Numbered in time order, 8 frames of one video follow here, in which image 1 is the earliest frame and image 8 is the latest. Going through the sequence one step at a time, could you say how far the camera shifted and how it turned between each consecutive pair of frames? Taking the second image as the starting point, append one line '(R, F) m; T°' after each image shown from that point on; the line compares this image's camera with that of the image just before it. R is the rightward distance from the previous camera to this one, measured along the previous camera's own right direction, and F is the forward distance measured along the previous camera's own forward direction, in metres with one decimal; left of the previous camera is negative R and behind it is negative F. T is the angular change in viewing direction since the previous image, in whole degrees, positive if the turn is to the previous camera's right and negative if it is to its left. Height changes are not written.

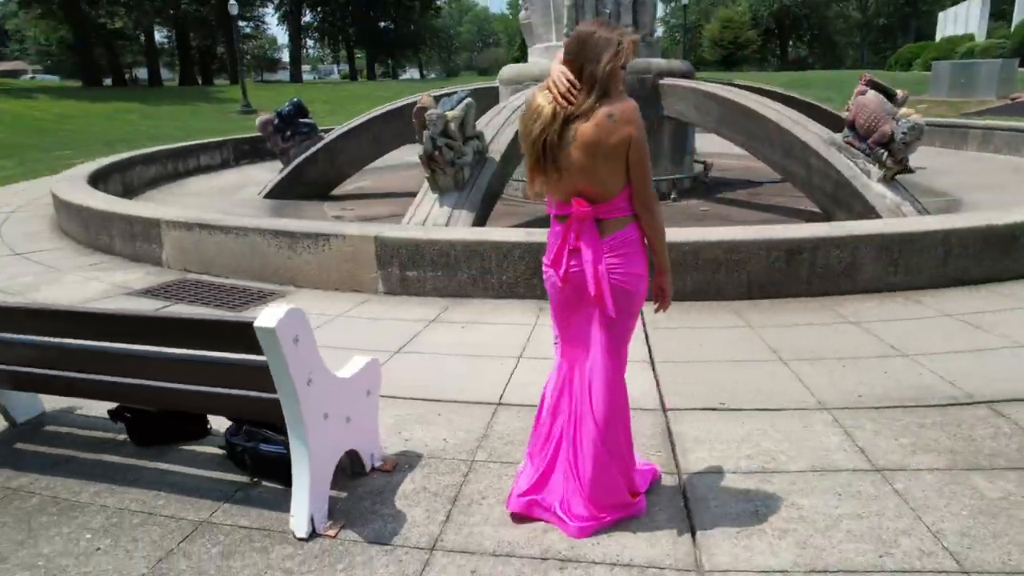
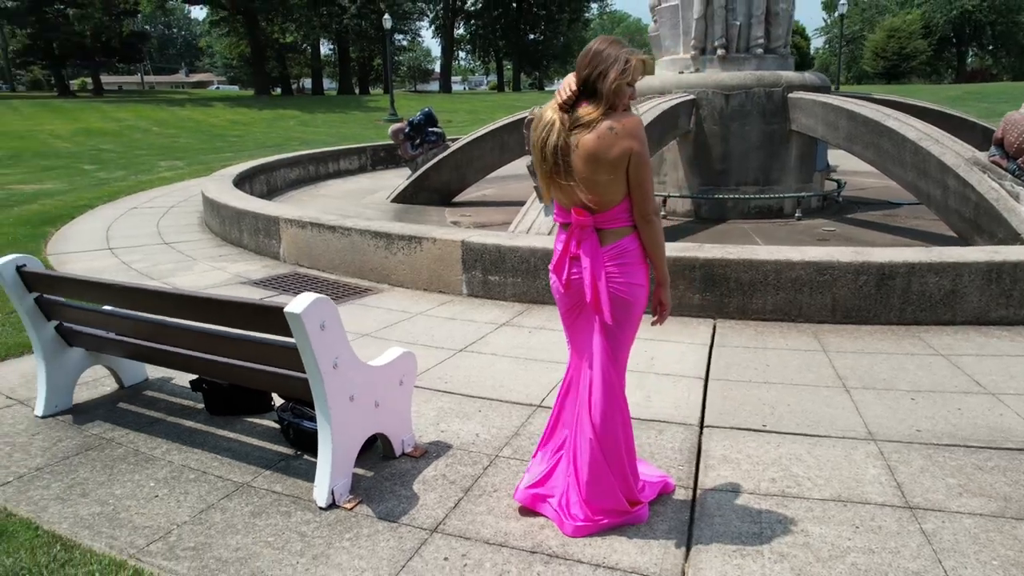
(+0.5, -0.1) m; -11°
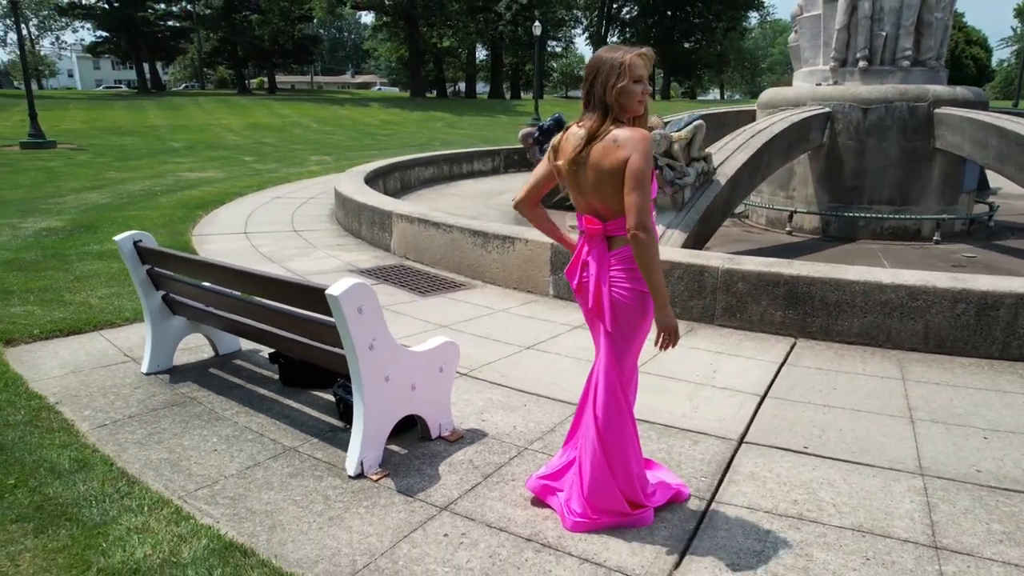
(+0.5, -0.1) m; -11°
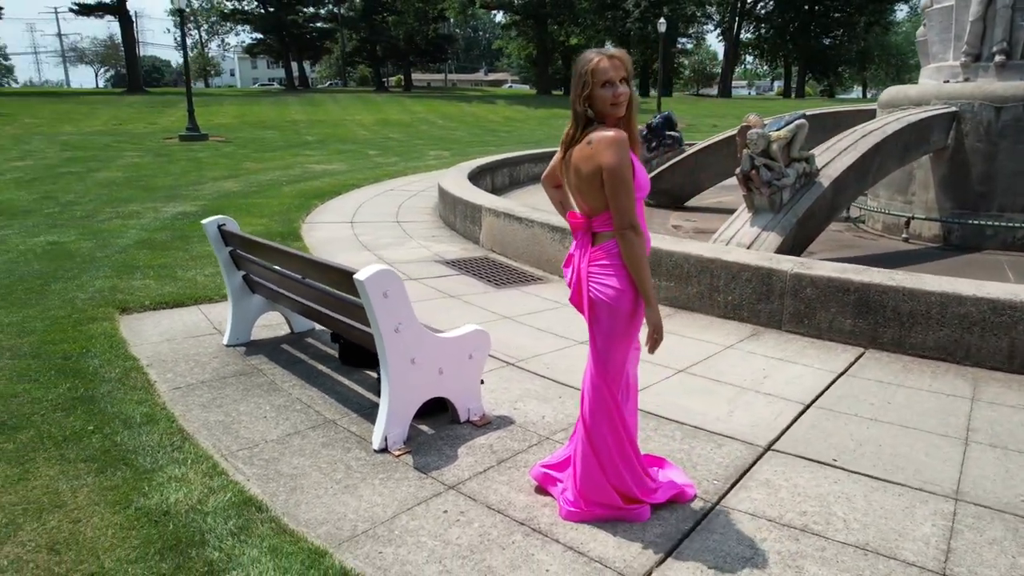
(+0.5, -0.1) m; -10°
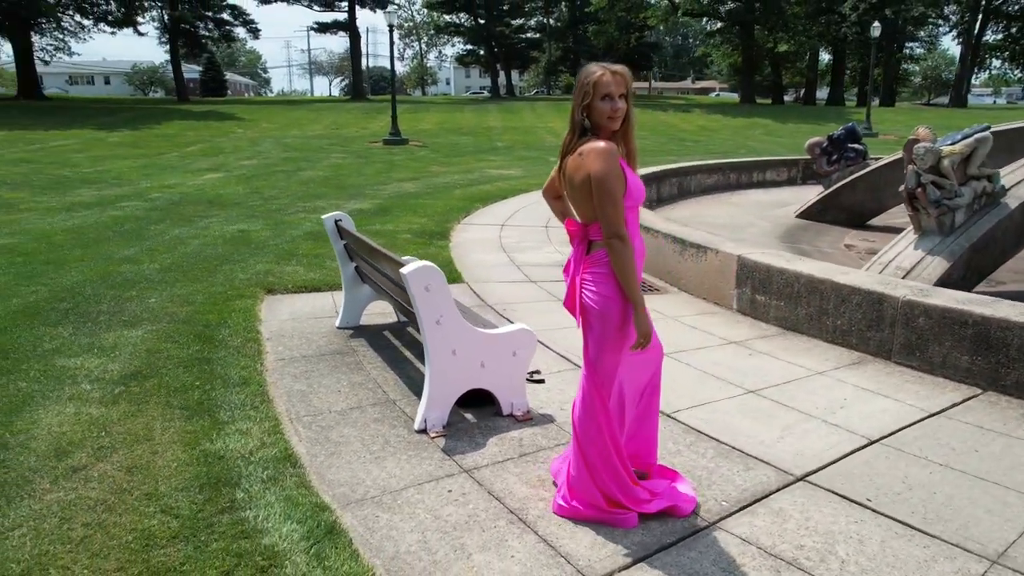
(+0.8, -0.1) m; -16°
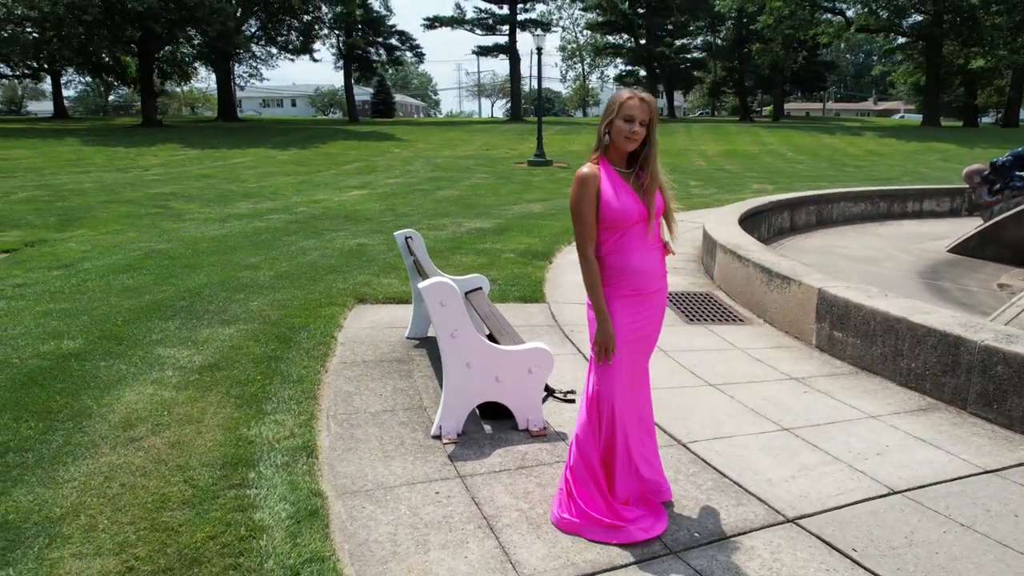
(+0.8, -0.1) m; -13°
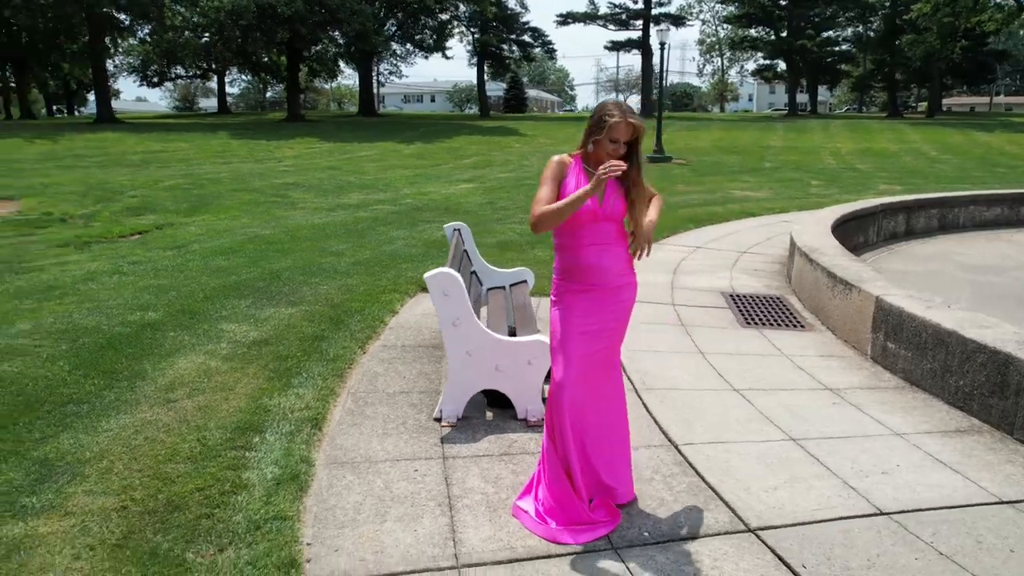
(+0.8, -0.1) m; -11°
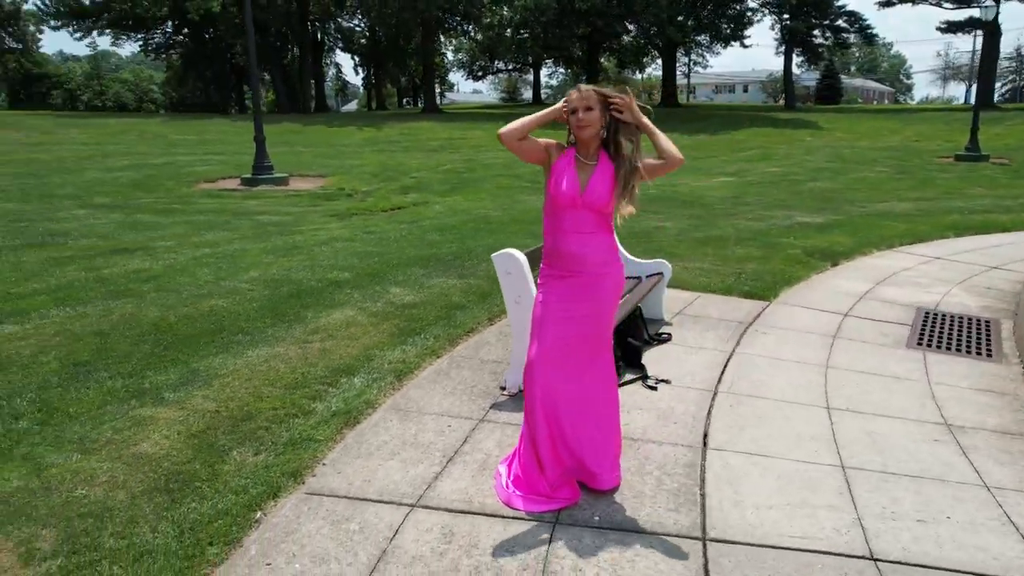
(+1.5, +0.1) m; -24°
